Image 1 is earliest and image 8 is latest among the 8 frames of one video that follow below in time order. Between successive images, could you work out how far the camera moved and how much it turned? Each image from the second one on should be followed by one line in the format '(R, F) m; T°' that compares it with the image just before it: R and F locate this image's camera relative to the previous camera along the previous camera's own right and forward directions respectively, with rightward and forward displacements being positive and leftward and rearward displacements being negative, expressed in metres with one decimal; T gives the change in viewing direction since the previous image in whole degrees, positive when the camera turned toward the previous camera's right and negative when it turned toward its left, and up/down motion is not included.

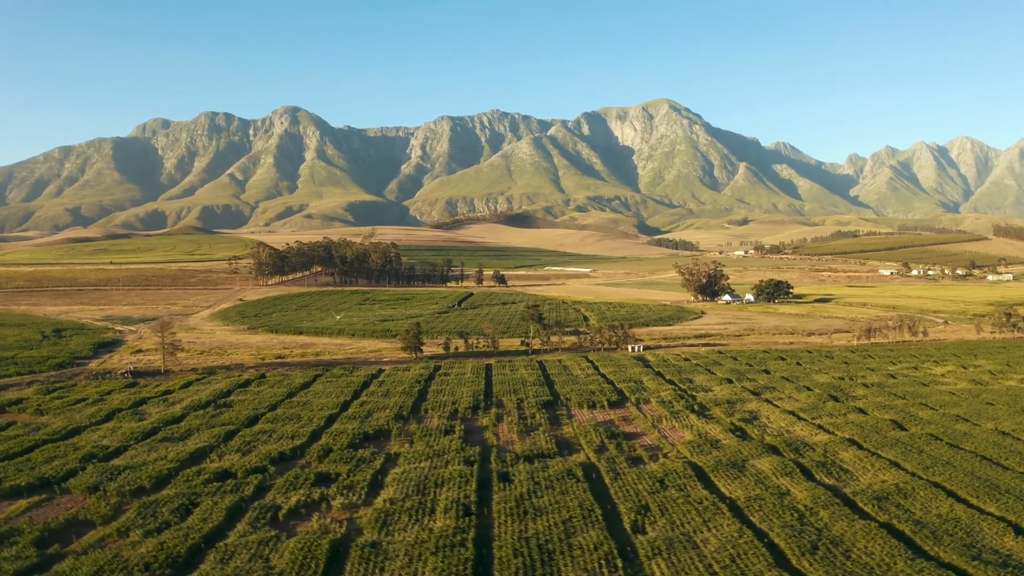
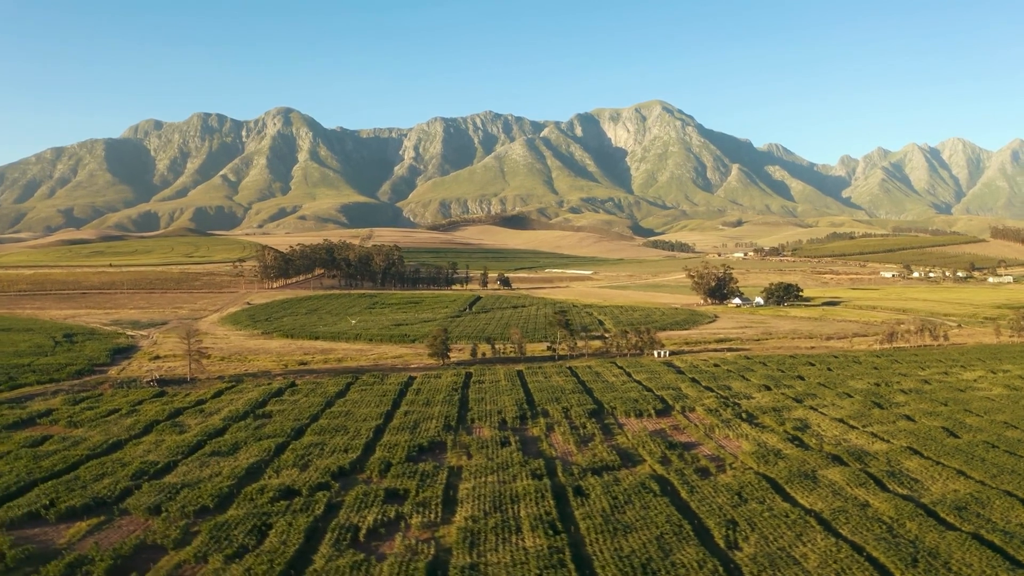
(-2.9, +0.6) m; +1°
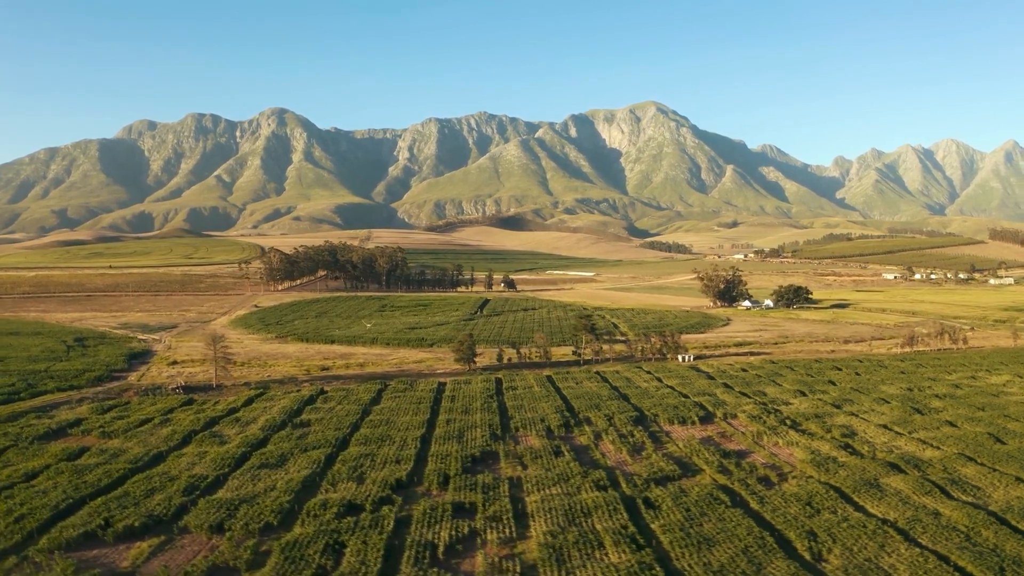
(-2.6, +0.5) m; +1°
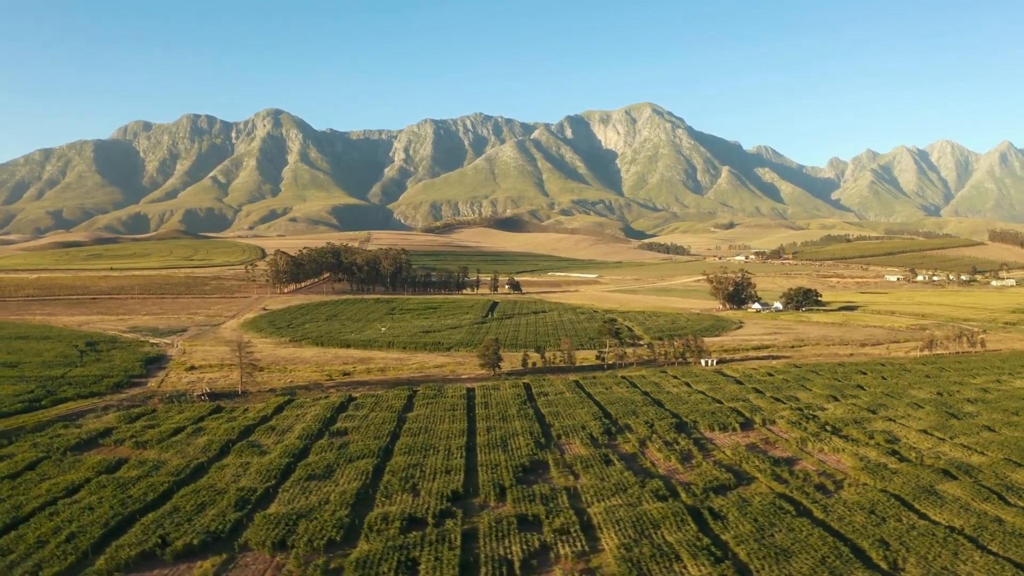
(-2.3, +0.4) m; 0°
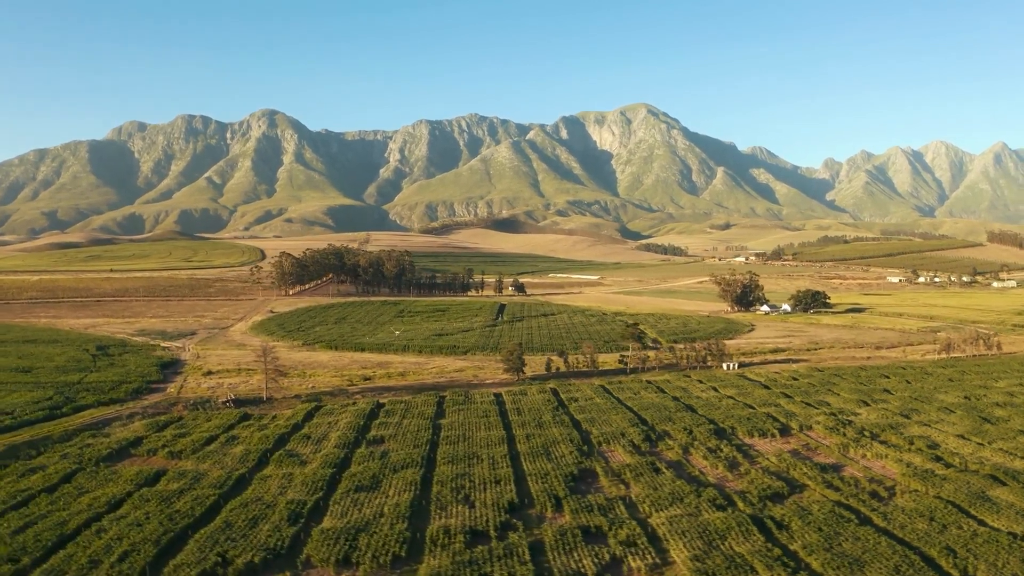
(-2.3, +0.4) m; 0°
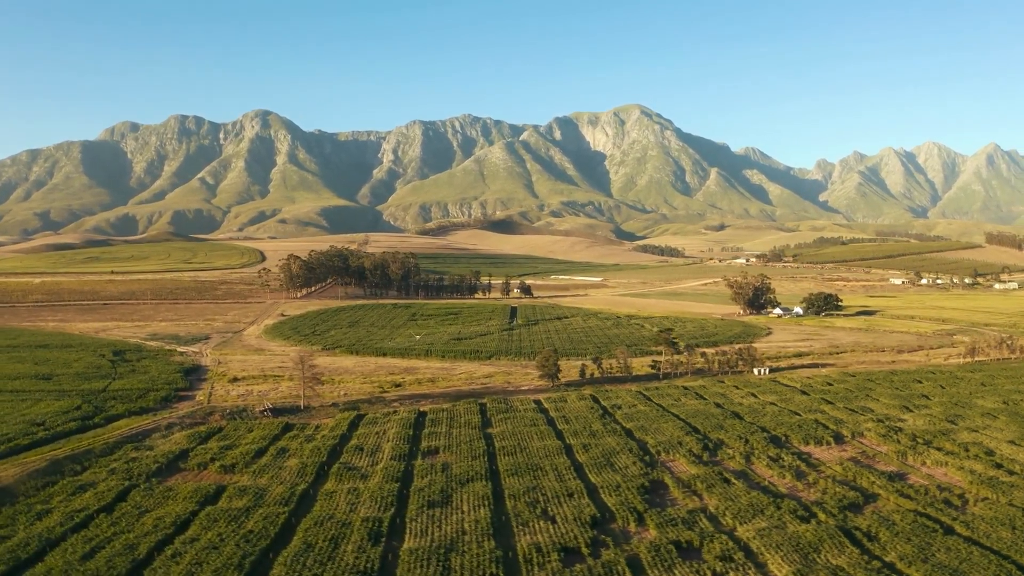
(-3.2, +0.5) m; +1°
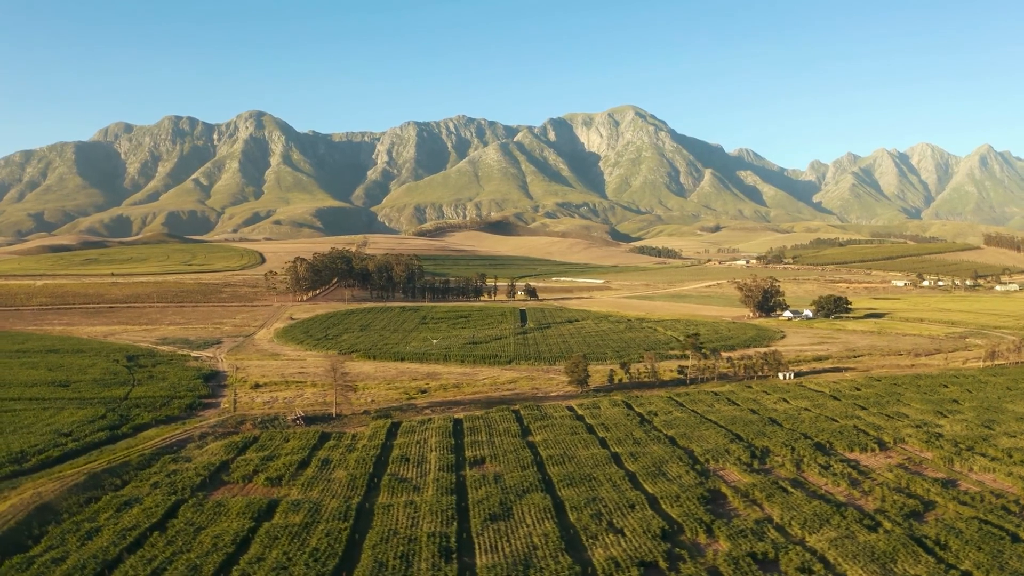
(-2.6, +0.4) m; +1°
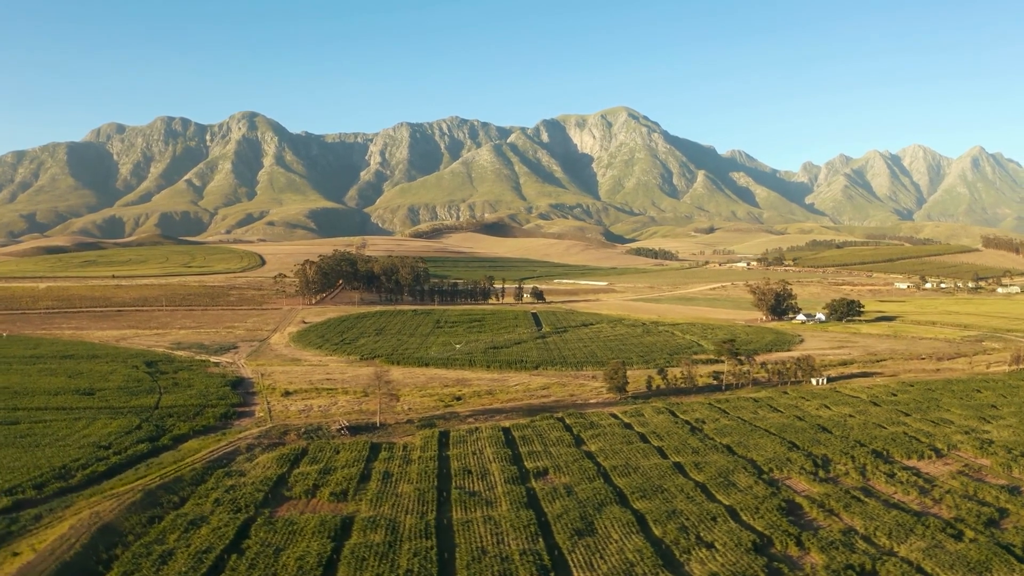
(-3.4, +0.4) m; +1°
